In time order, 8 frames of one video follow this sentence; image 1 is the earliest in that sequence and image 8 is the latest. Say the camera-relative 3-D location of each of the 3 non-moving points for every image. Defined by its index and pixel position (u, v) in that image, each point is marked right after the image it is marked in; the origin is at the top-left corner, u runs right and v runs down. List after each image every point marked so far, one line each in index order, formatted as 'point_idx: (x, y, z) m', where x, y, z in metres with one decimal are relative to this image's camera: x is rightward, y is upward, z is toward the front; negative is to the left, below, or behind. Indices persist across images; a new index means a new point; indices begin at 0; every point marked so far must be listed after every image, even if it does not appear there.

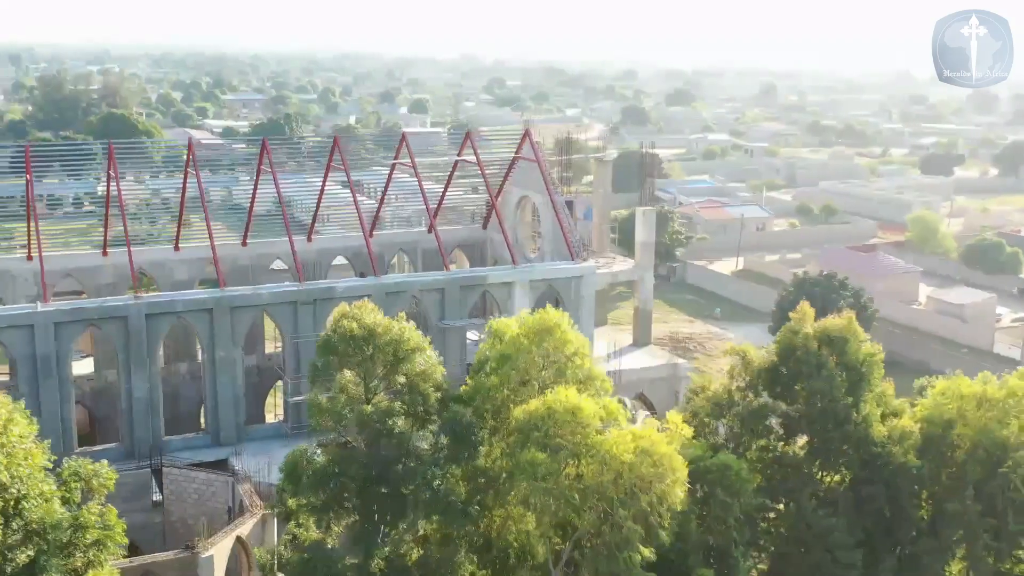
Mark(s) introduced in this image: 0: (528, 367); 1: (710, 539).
0: (+0.3, -1.1, +15.3) m
1: (+2.8, -3.6, +15.5) m
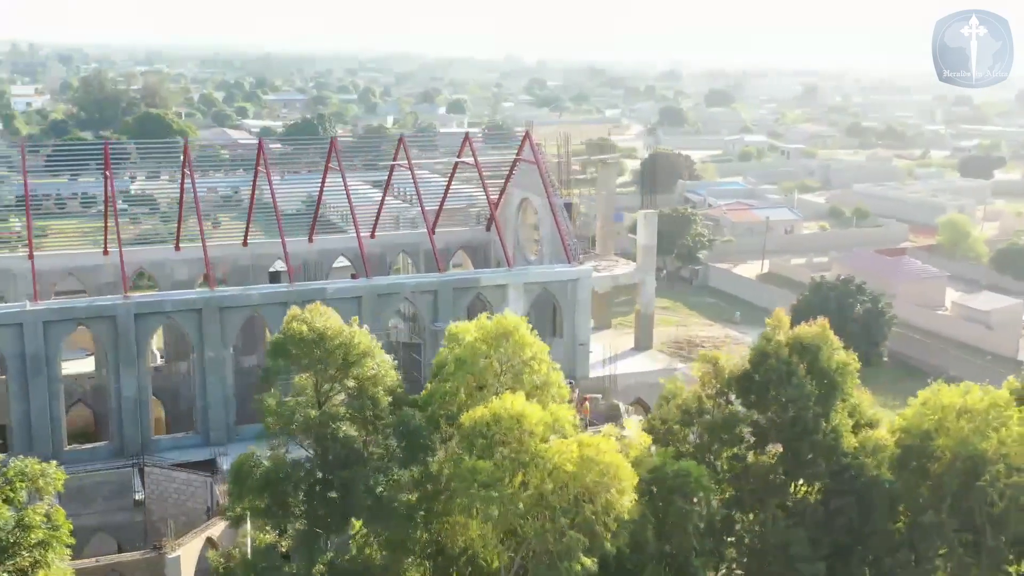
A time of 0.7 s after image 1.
0: (-0.4, -1.2, +15.1) m
1: (+2.2, -3.6, +15.3) m
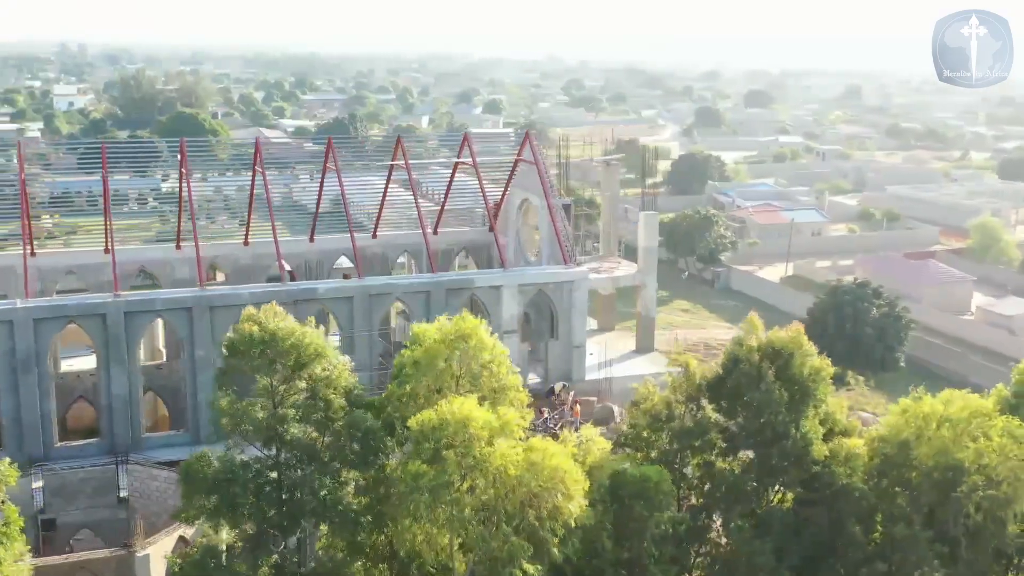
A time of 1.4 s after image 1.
0: (-1.0, -1.2, +15.0) m
1: (+1.6, -3.7, +15.0) m
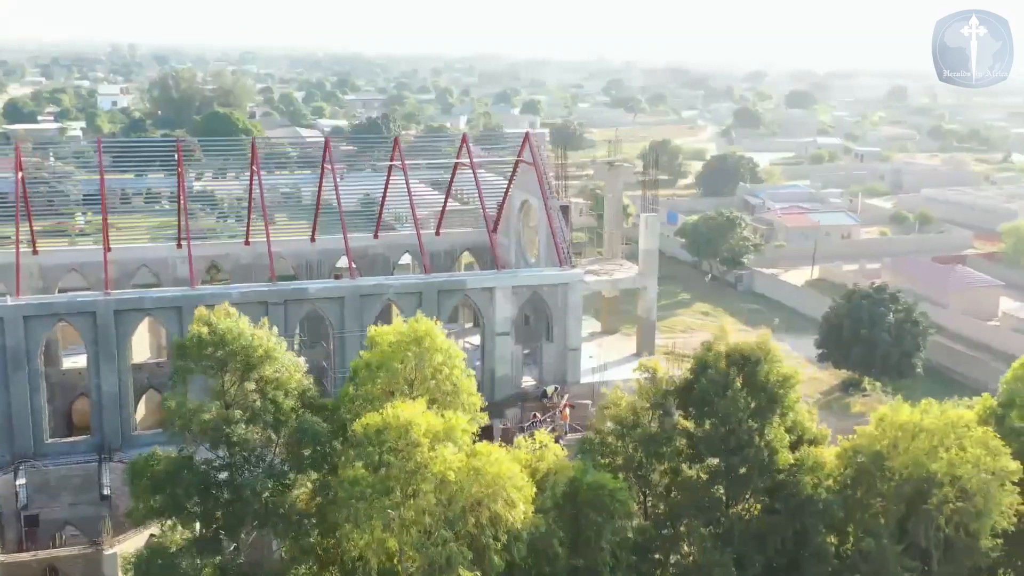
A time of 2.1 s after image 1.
0: (-1.6, -1.2, +14.8) m
1: (+0.9, -3.7, +14.8) m
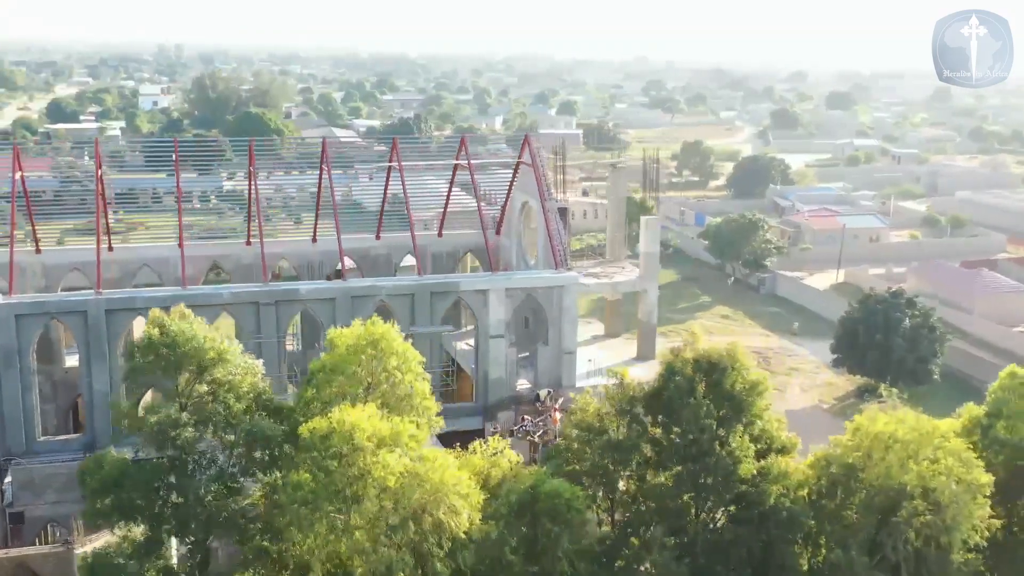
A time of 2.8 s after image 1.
0: (-2.2, -1.3, +14.7) m
1: (+0.3, -3.8, +14.6) m
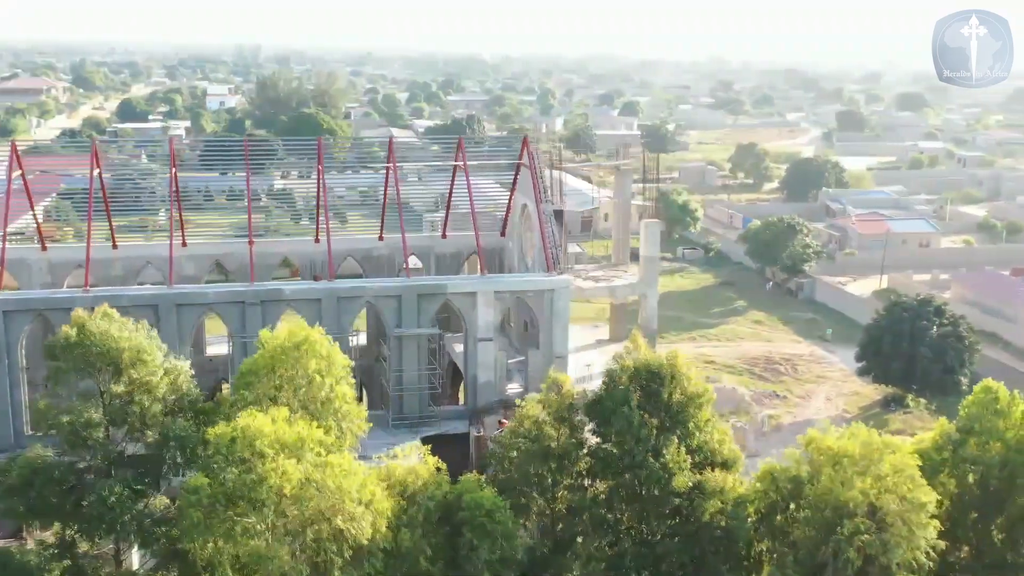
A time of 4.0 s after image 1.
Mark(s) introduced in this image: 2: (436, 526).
0: (-3.2, -1.3, +14.6) m
1: (-0.8, -3.9, +14.3) m
2: (-1.0, -3.2, +14.5) m
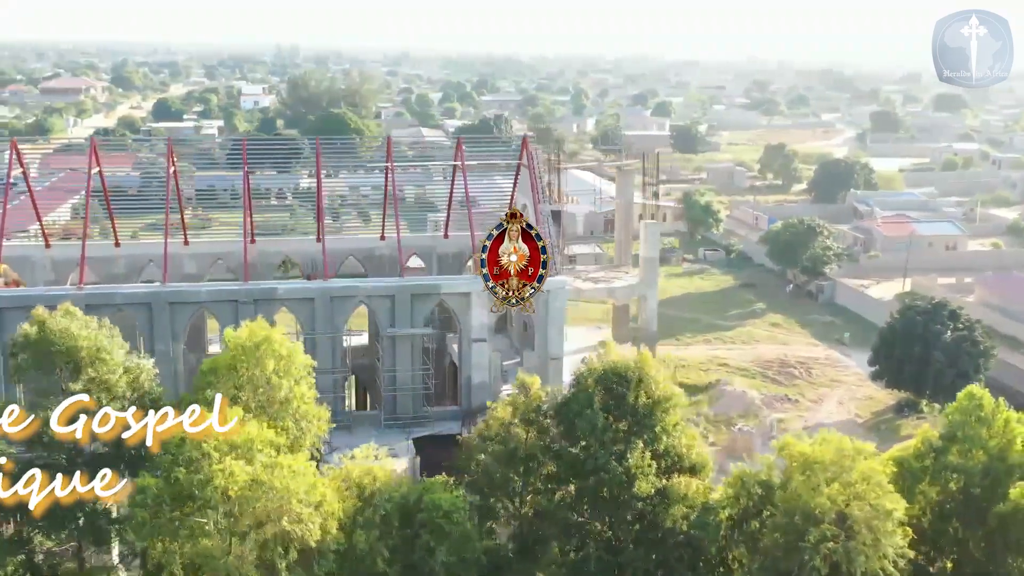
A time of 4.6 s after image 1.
0: (-3.8, -1.3, +14.6) m
1: (-1.4, -3.9, +14.2) m
2: (-1.6, -3.2, +14.3) m
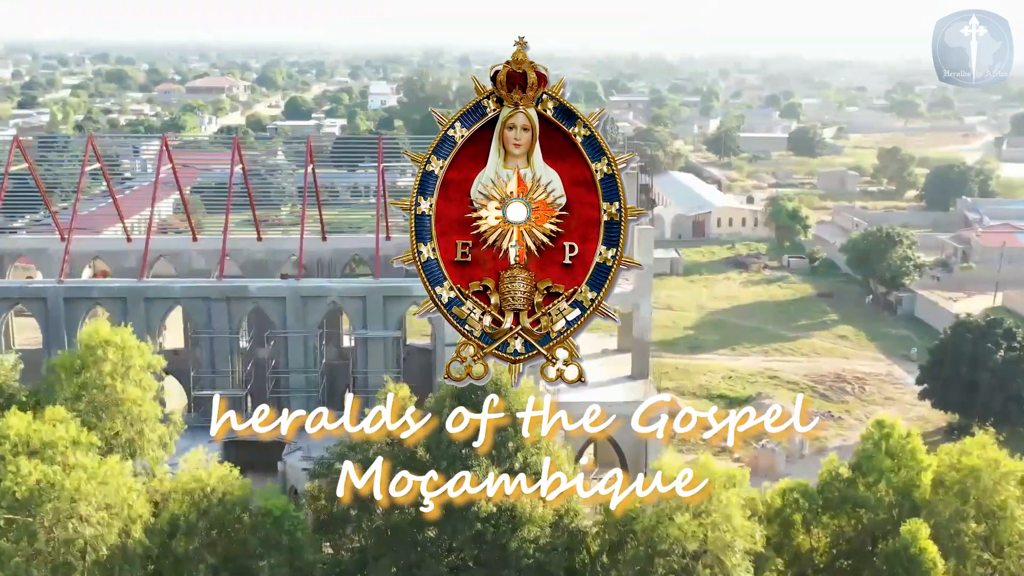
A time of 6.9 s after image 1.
0: (-5.9, -1.3, +14.6) m
1: (-3.6, -3.9, +13.9) m
2: (-3.8, -3.2, +14.1) m
